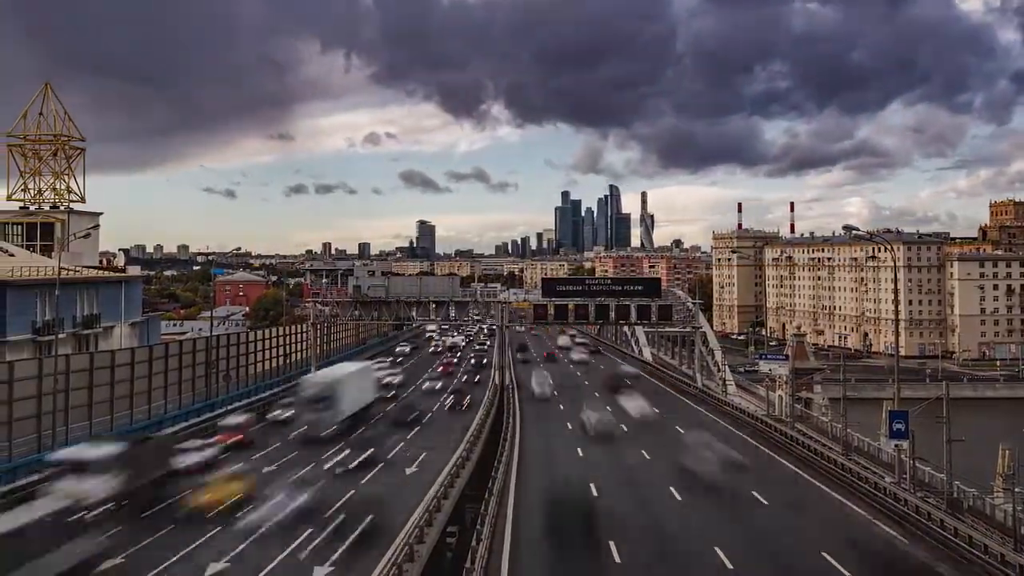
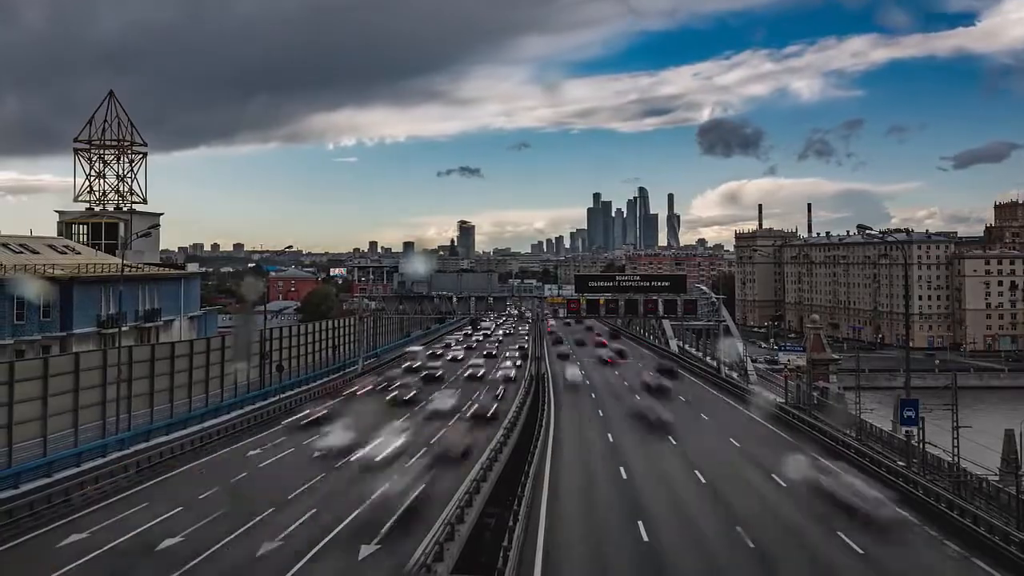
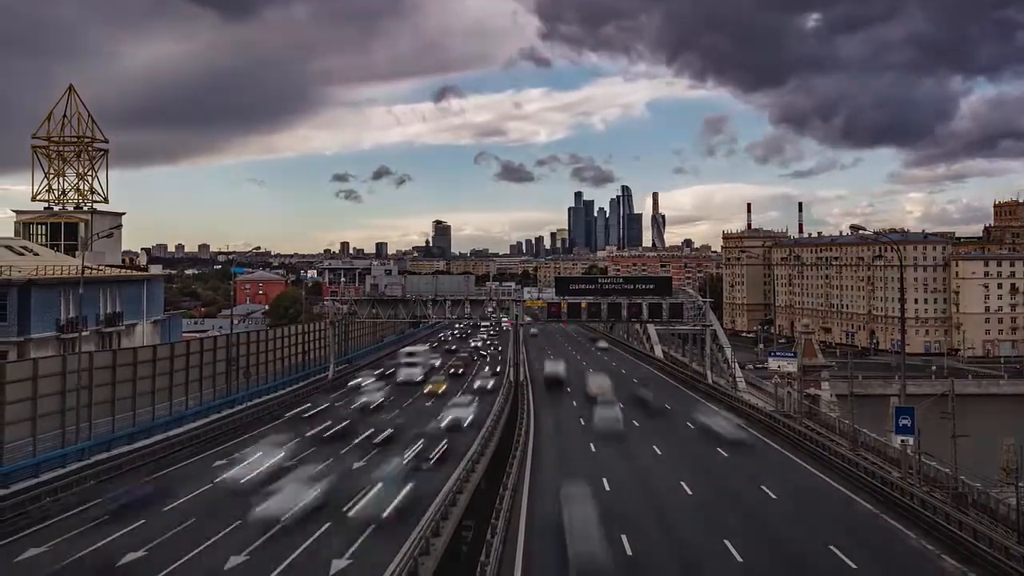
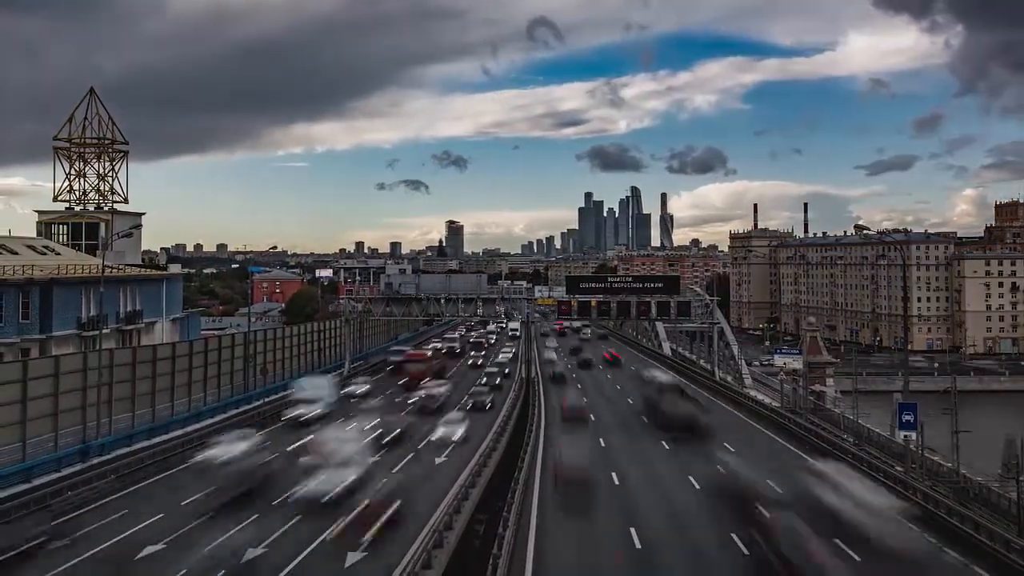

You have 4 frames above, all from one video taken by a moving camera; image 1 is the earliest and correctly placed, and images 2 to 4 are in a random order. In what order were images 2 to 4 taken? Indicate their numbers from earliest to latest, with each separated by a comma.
3, 4, 2
